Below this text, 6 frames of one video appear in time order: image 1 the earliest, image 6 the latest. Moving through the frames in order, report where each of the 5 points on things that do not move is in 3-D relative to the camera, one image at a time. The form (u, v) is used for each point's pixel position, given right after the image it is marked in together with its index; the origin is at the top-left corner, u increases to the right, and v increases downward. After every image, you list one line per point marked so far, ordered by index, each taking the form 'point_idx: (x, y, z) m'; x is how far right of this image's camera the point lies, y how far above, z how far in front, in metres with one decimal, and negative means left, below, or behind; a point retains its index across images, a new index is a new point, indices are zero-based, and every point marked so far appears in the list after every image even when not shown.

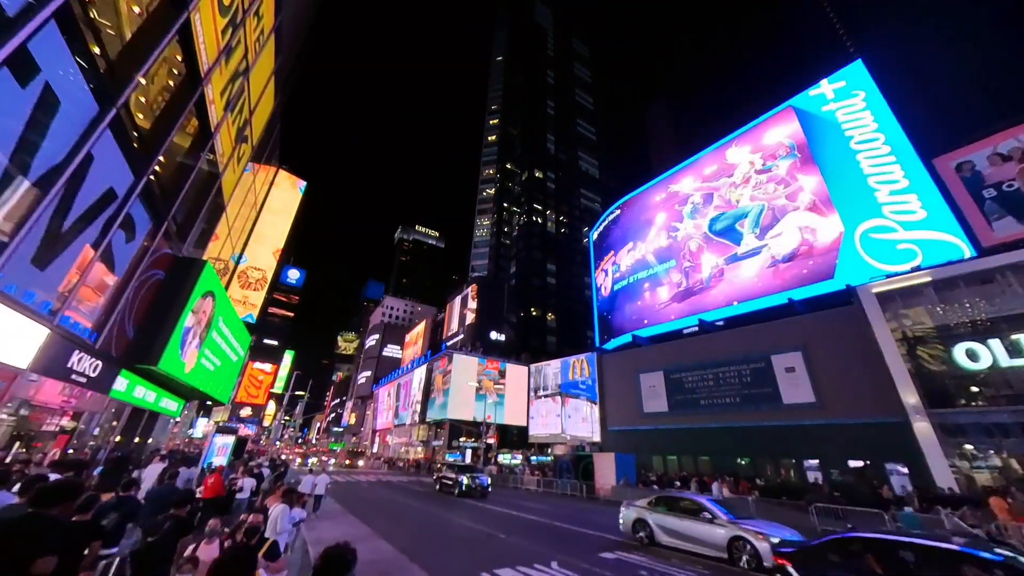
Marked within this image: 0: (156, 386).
0: (-14.0, -3.5, +13.6) m
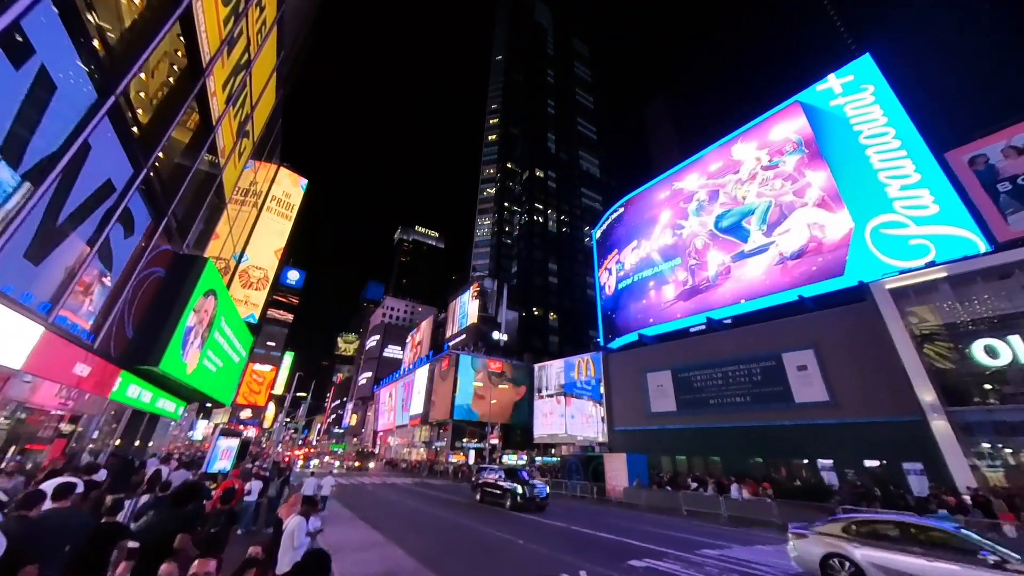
0: (-13.6, -3.5, +13.2) m
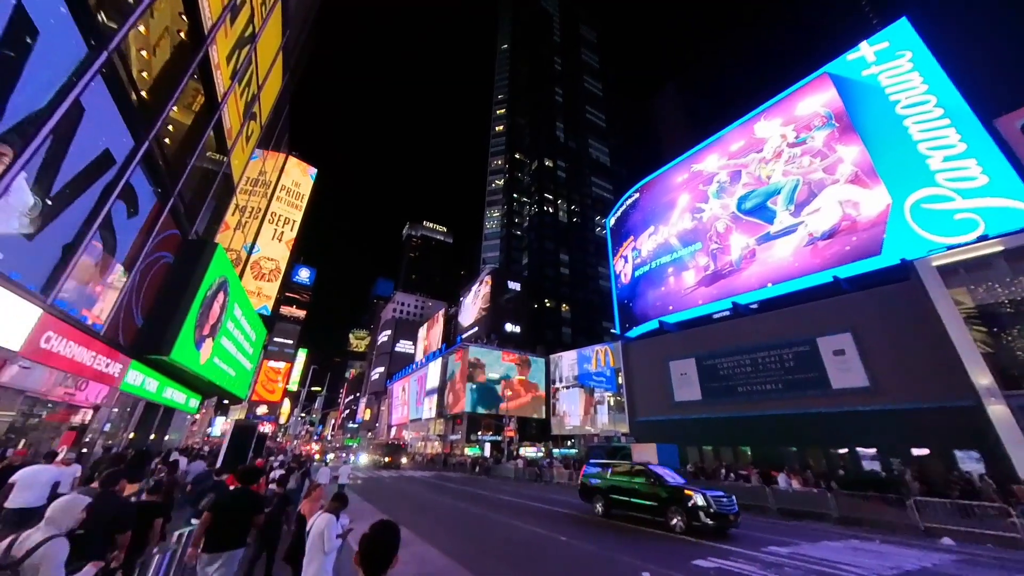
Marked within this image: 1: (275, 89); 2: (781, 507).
0: (-12.6, -3.0, +12.7) m
1: (-12.1, +10.2, +18.1) m
2: (+11.5, -9.1, +14.6) m
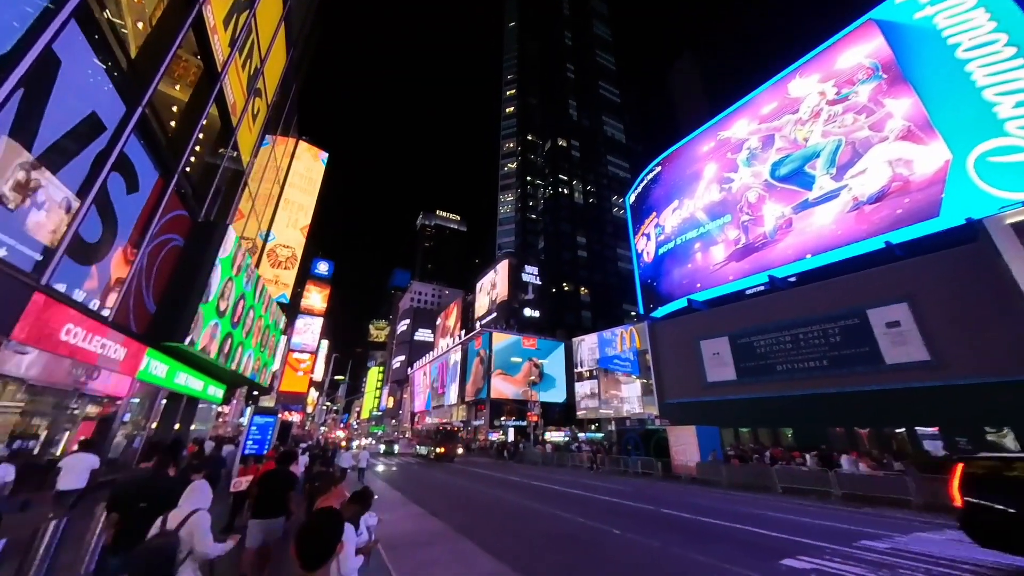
0: (-11.6, -2.5, +12.3) m
1: (-11.3, +10.8, +17.2) m
2: (+12.7, -7.7, +13.4) m
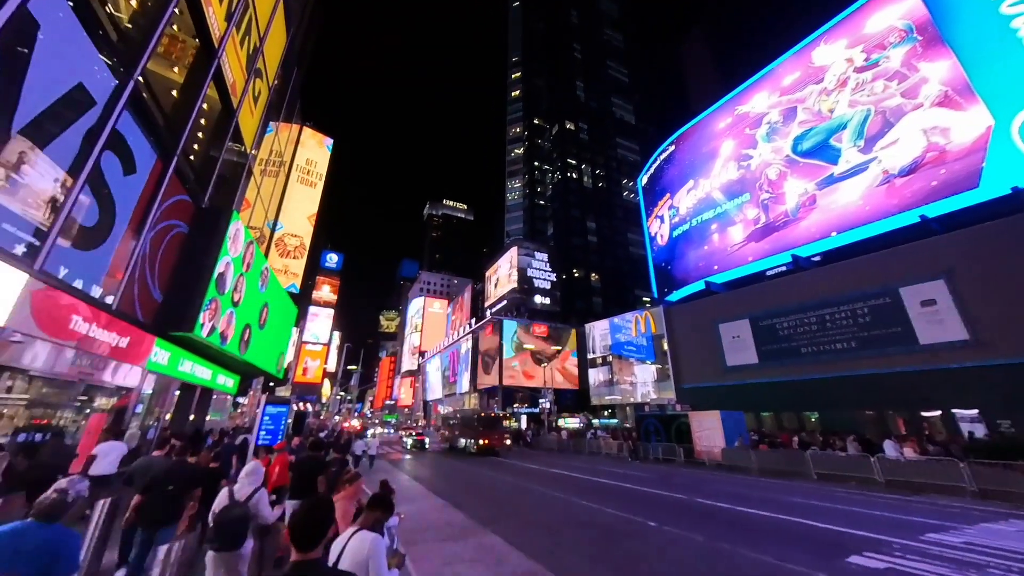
0: (-11.0, -2.2, +12.1) m
1: (-10.9, +11.4, +16.6) m
2: (+13.4, -6.9, +12.8) m
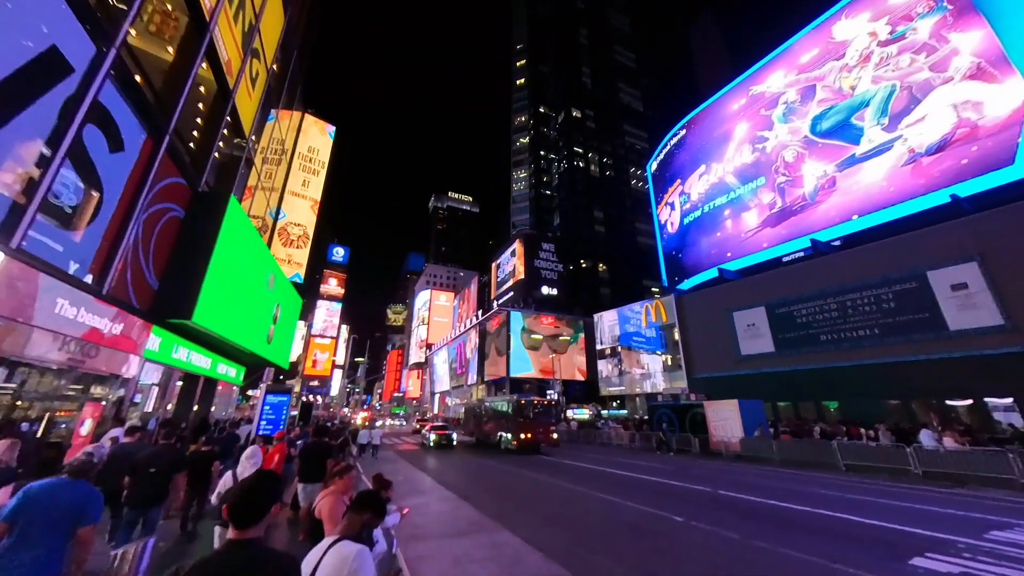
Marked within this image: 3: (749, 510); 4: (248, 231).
0: (-10.7, -1.8, +11.8) m
1: (-10.6, +11.9, +16.0) m
2: (+13.8, -6.2, +12.1) m
3: (+4.5, -4.3, +7.1) m
4: (-9.9, +2.0, +13.3) m
